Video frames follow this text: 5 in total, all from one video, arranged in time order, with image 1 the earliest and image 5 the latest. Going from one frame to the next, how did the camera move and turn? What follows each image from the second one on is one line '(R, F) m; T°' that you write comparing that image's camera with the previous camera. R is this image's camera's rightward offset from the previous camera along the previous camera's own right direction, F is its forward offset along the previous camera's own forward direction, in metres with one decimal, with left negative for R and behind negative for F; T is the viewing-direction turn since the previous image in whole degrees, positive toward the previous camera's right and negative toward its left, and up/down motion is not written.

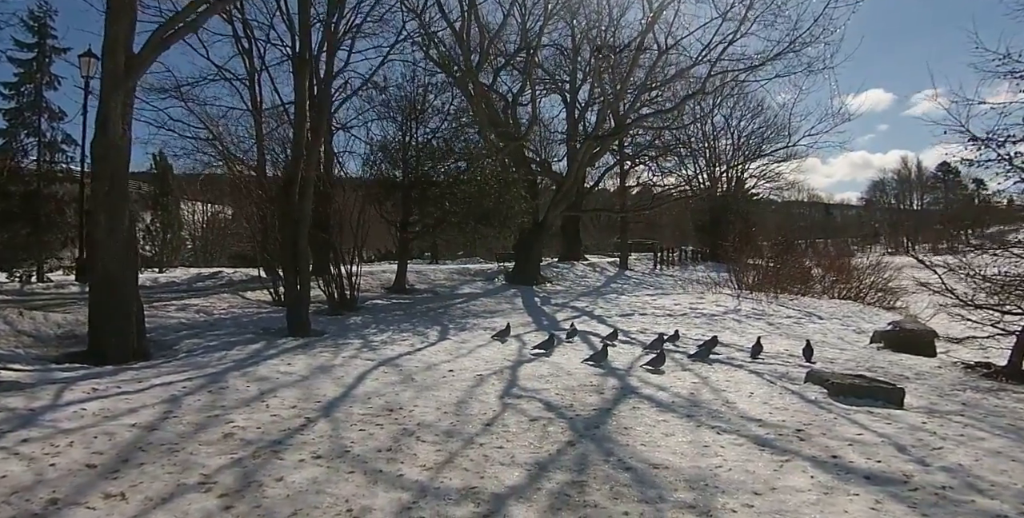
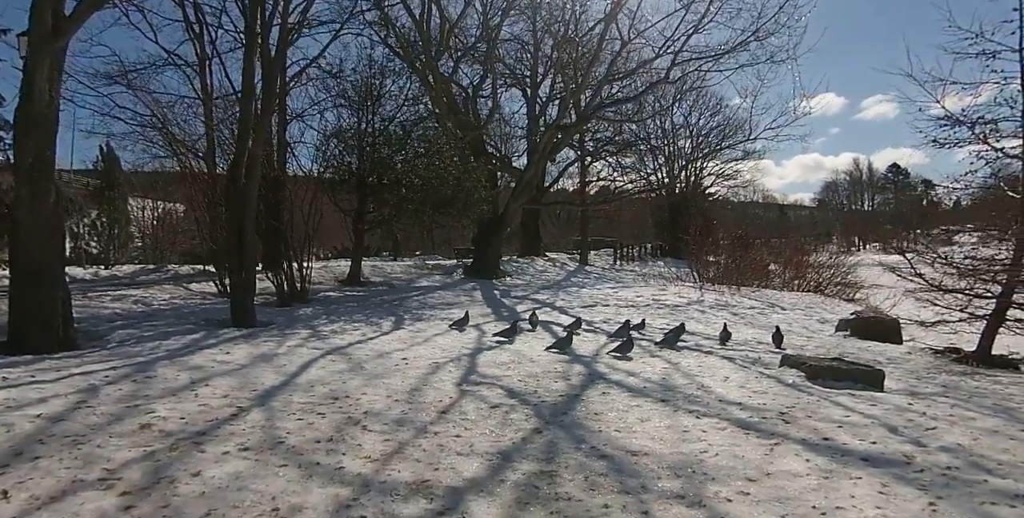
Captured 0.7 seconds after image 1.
(0.0, +0.5) m; +4°
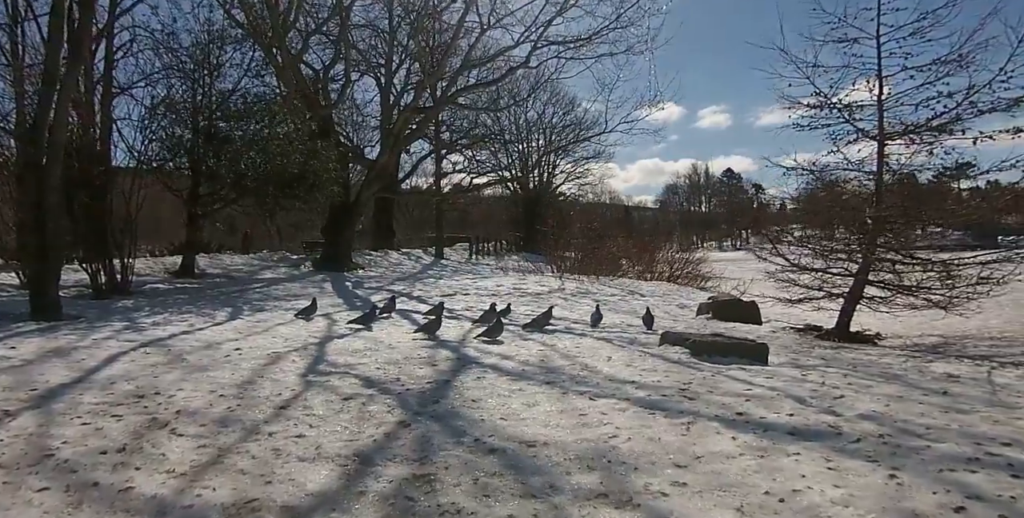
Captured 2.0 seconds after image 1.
(0.0, +0.8) m; +14°
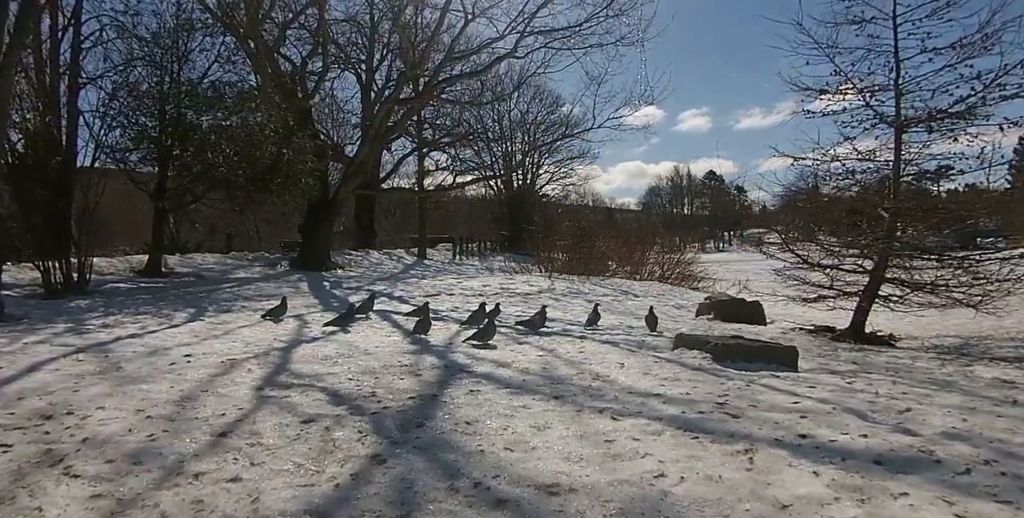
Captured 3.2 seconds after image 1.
(-0.1, +0.7) m; +2°
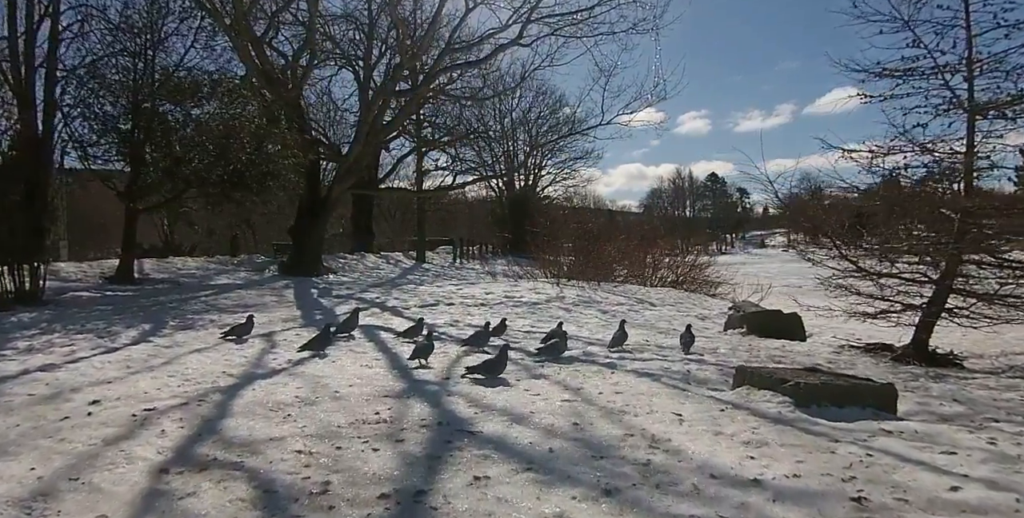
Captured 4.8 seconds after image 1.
(-0.1, +1.1) m; 0°
